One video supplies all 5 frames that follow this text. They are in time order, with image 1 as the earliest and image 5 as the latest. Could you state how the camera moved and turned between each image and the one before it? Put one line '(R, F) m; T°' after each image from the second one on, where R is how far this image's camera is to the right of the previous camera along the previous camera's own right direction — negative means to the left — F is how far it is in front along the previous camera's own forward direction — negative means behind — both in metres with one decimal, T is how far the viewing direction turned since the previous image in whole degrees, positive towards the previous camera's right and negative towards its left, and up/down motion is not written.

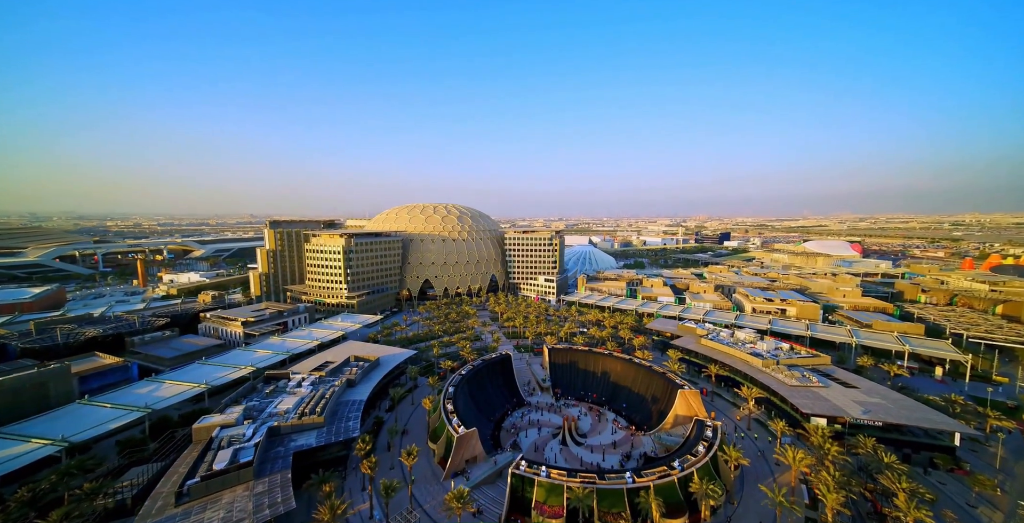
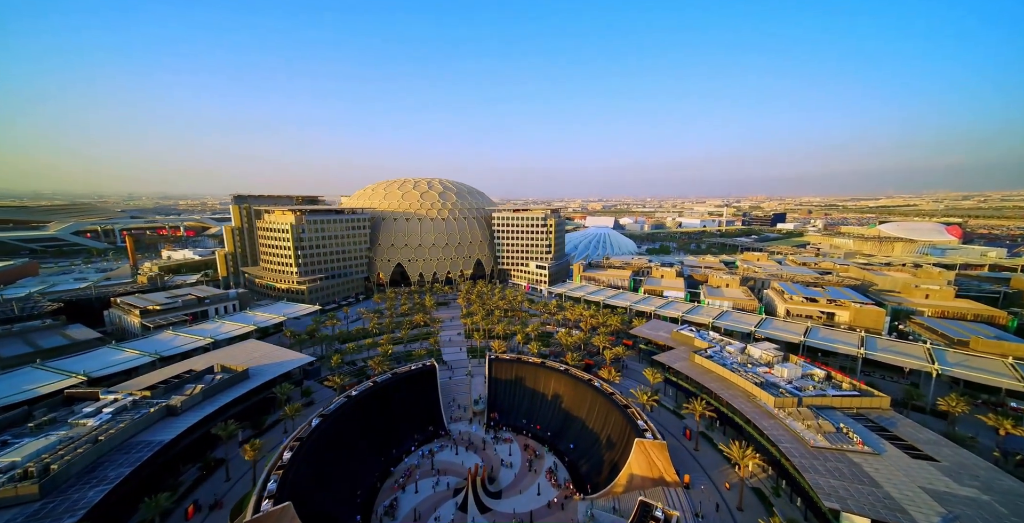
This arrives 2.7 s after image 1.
(+15.1, +16.7) m; -6°
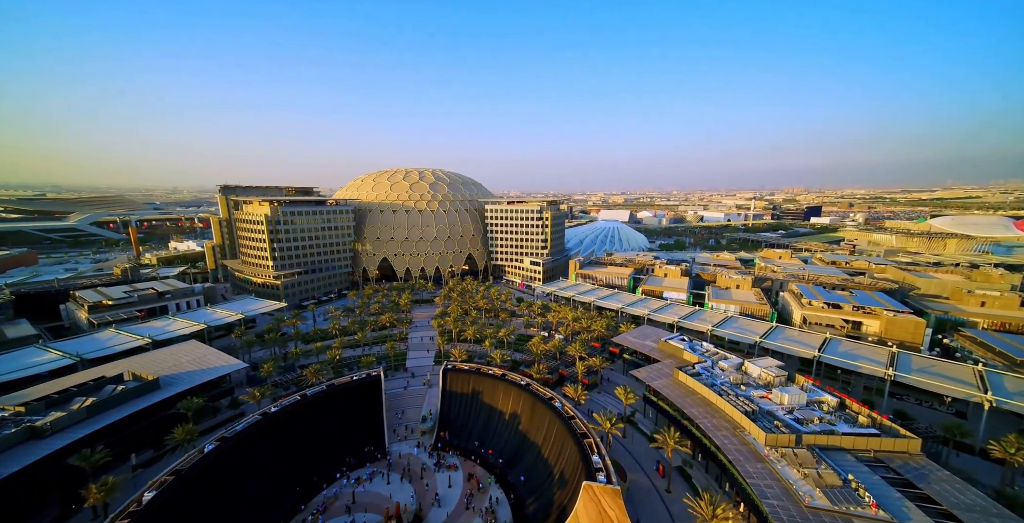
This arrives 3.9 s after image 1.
(+8.0, +6.9) m; -4°
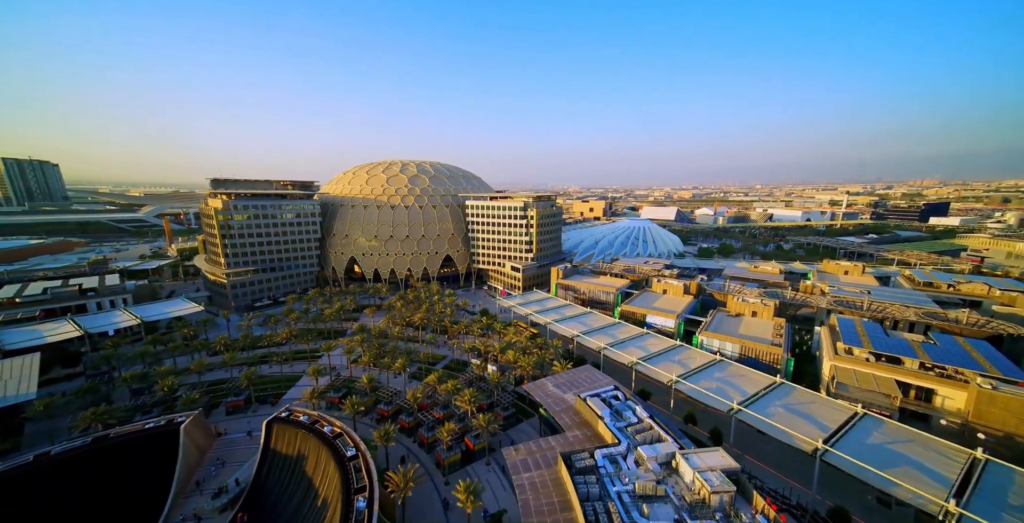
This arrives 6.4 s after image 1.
(+20.1, +15.2) m; -10°
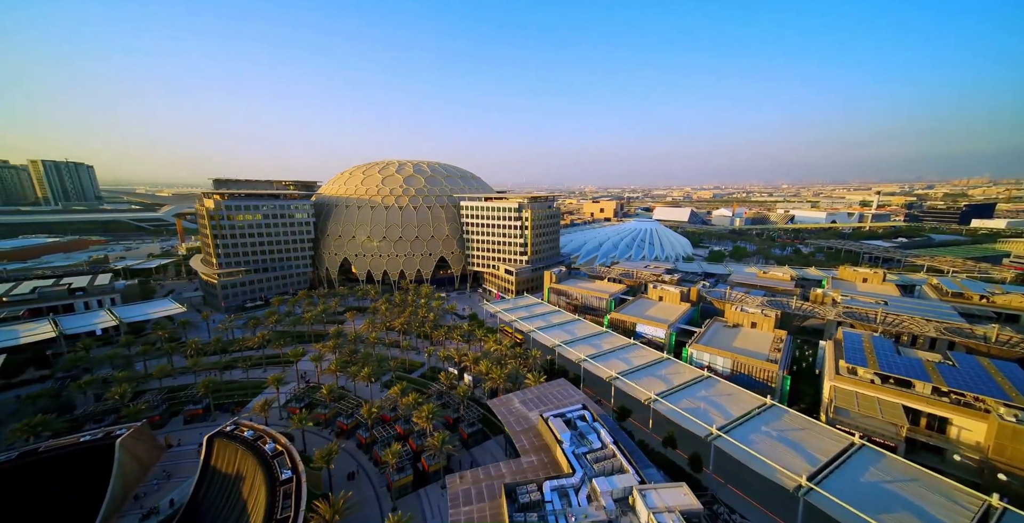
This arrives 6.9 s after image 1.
(+5.4, +2.9) m; -3°
